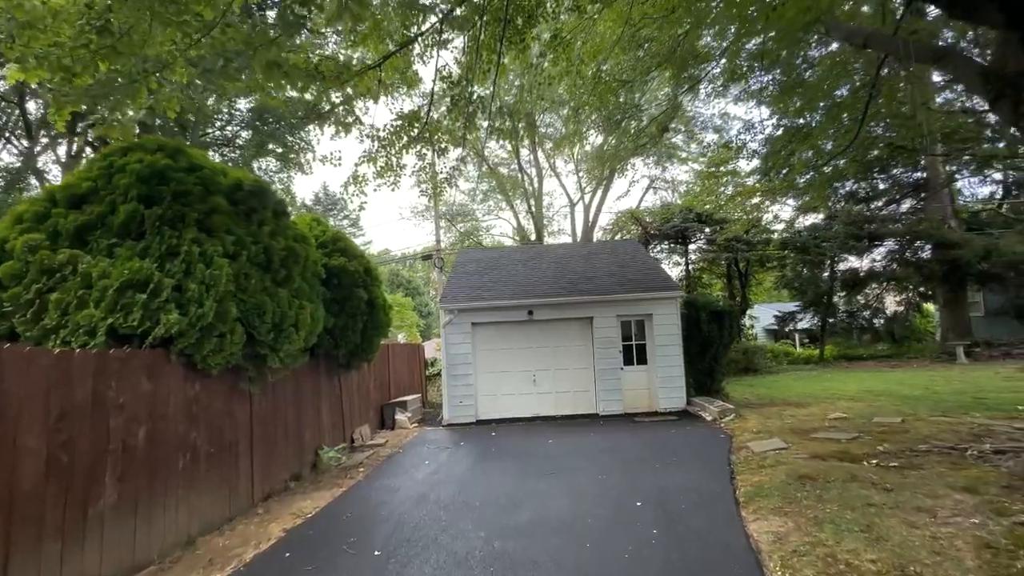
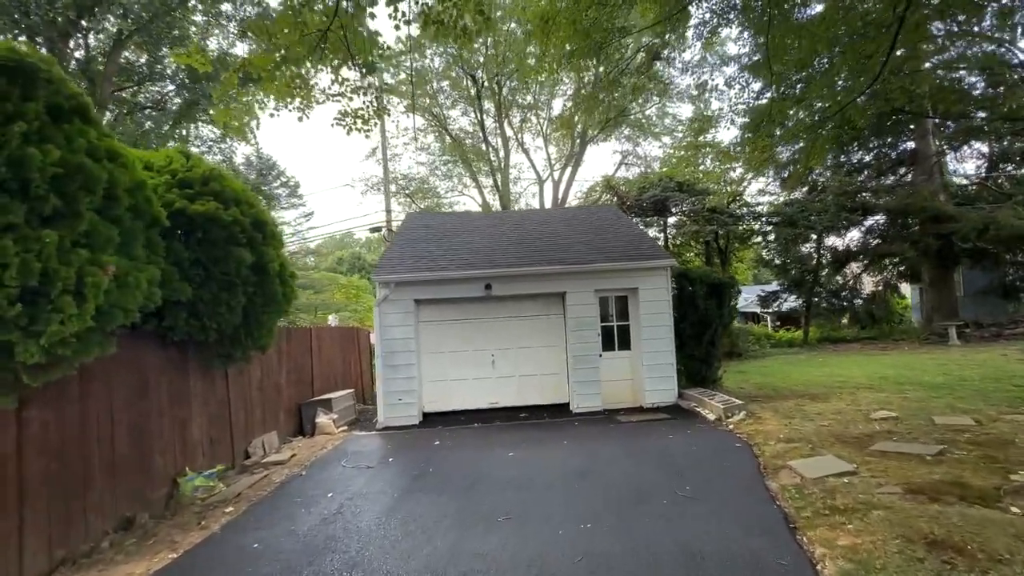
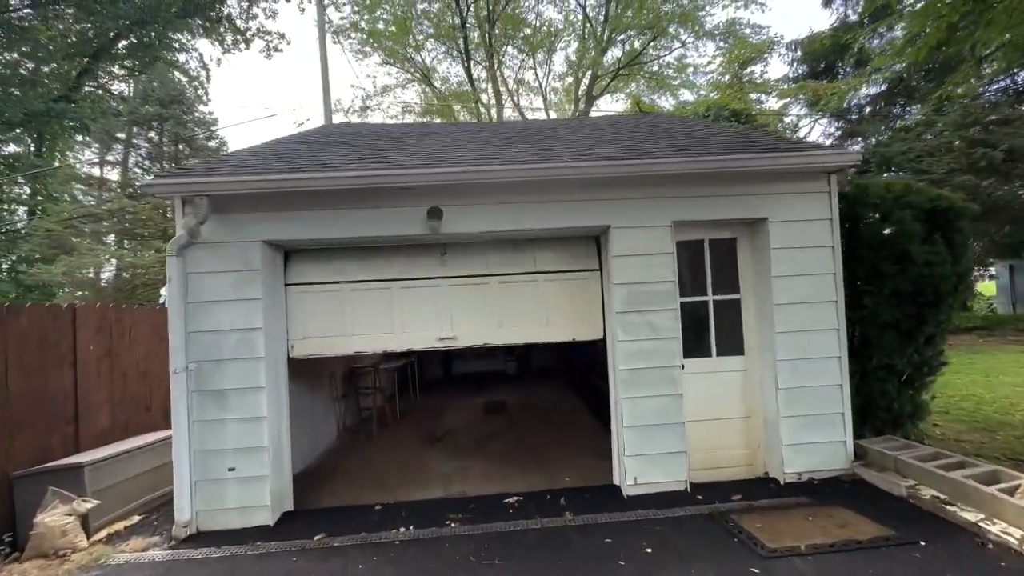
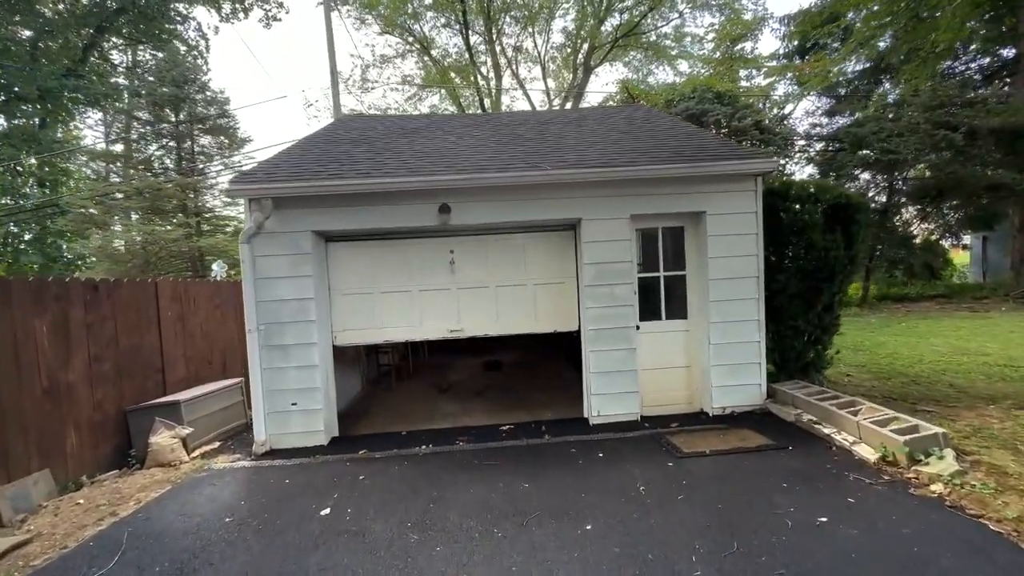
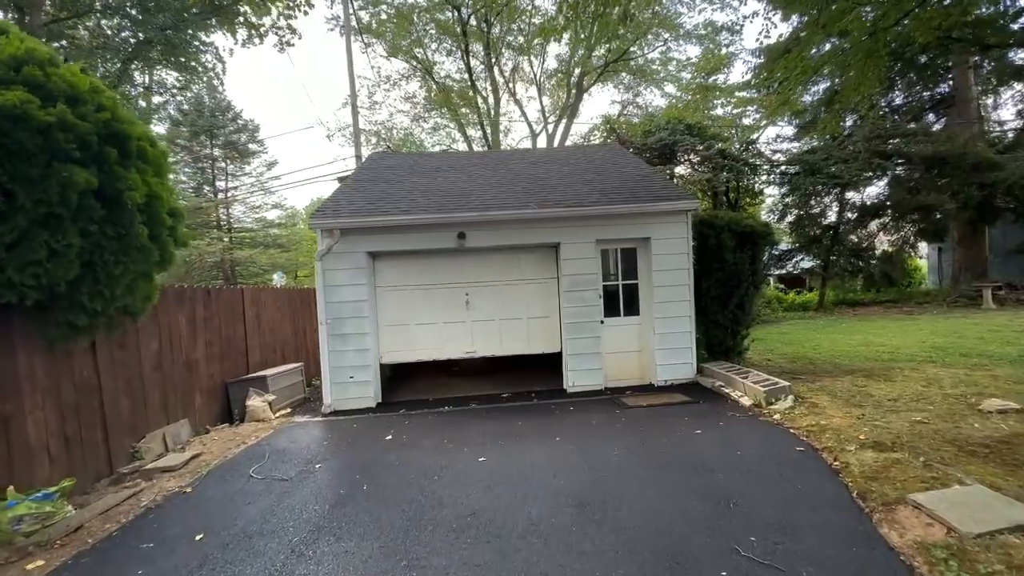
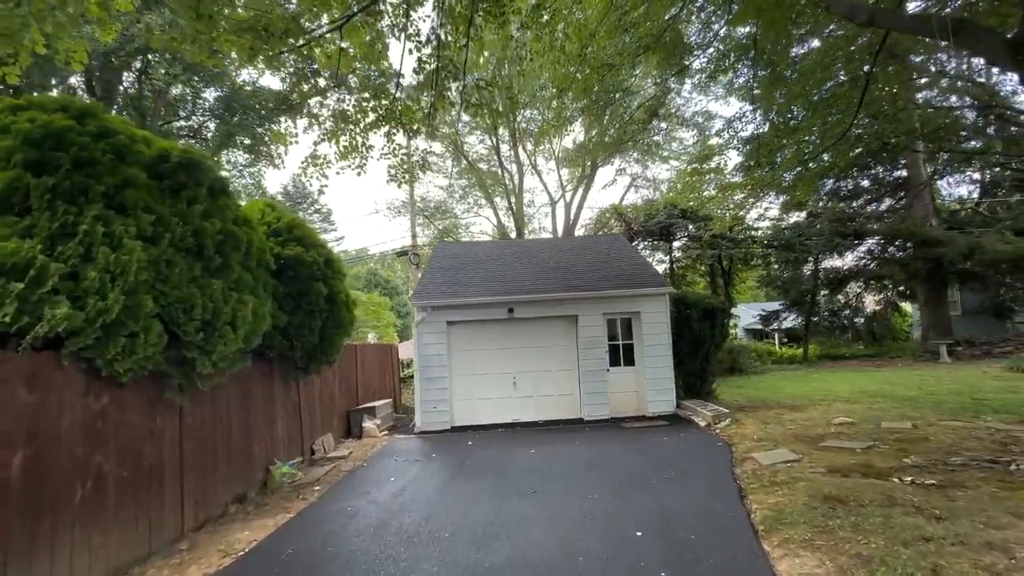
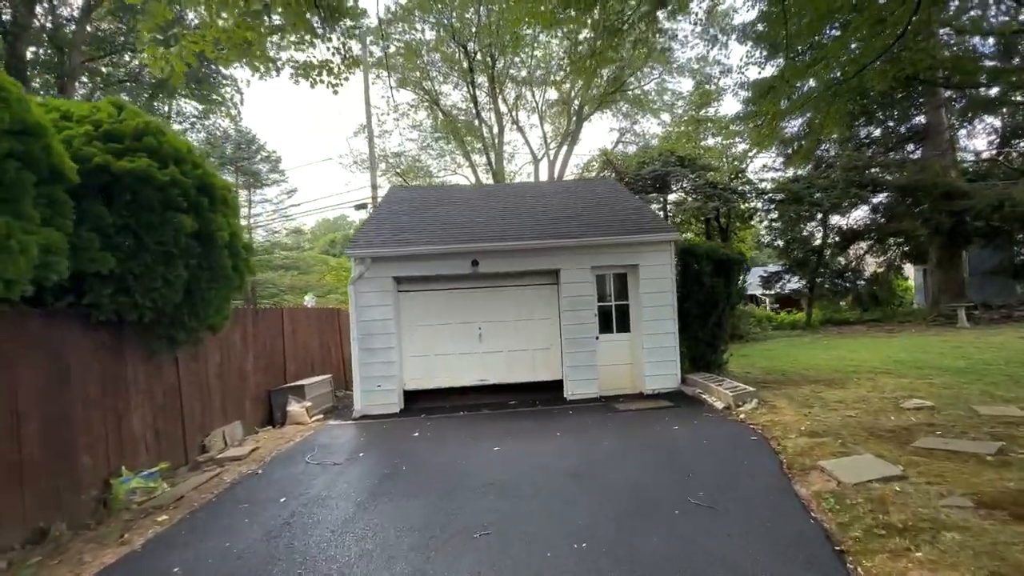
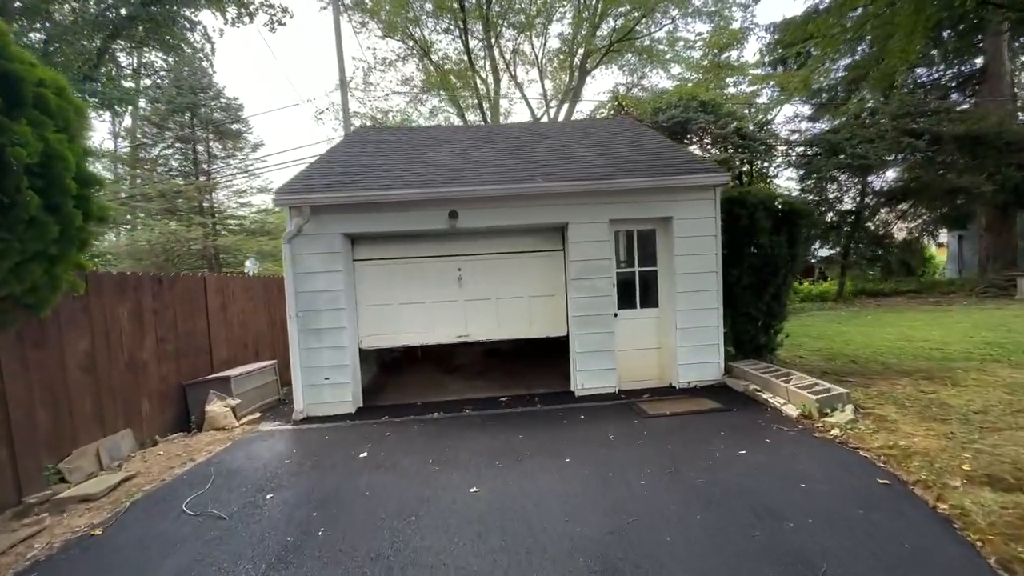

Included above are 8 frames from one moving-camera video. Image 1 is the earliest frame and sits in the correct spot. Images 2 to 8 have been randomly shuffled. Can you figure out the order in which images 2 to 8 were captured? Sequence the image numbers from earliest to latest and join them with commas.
6, 2, 7, 5, 8, 4, 3
